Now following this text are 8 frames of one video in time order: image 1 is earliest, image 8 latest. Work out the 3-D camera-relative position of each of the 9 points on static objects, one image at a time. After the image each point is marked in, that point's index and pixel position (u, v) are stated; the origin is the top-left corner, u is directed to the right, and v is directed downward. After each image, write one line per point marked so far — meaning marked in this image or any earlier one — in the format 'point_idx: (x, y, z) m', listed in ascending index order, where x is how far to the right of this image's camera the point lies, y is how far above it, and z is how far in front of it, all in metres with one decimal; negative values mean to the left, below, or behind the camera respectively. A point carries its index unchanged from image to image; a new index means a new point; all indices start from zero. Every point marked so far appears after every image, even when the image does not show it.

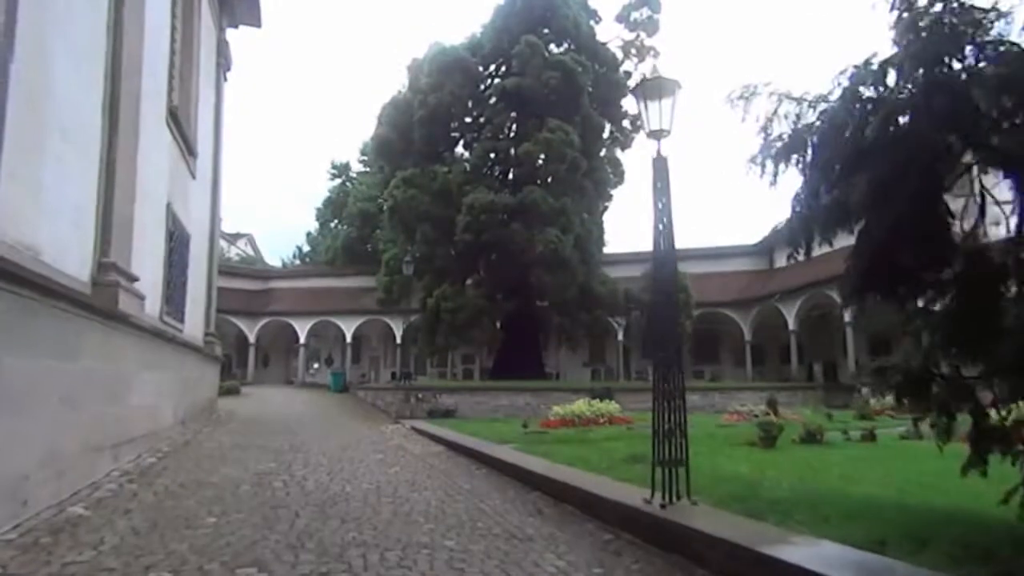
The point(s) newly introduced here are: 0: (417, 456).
0: (-1.9, -3.4, +11.8) m
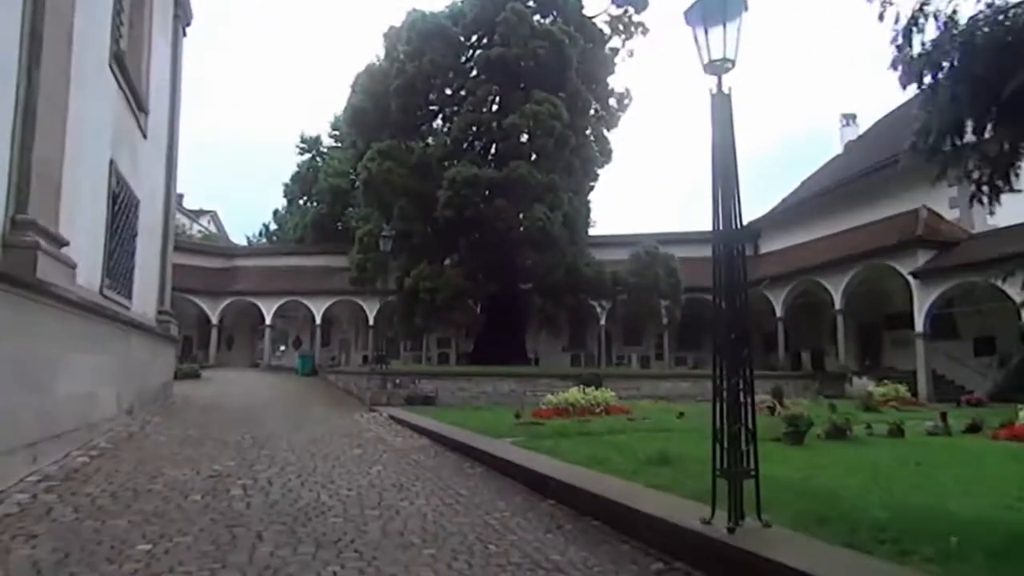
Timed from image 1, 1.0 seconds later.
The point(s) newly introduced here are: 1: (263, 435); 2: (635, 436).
0: (-2.0, -2.9, +10.4) m
1: (-4.7, -2.8, +10.9) m
2: (+2.3, -2.7, +10.5) m
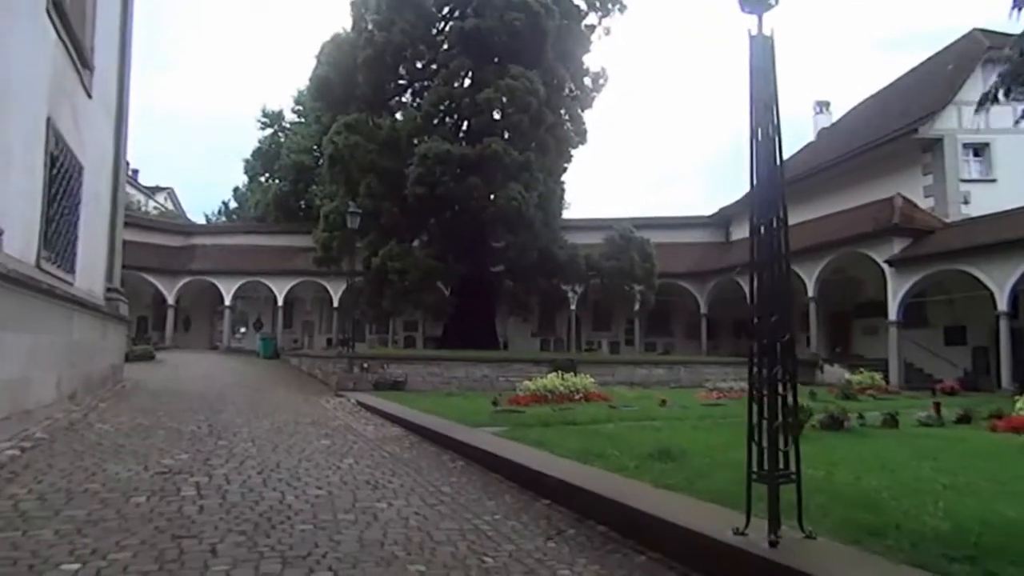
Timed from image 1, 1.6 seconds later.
0: (-2.3, -2.5, +9.6) m
1: (-5.0, -2.3, +10.0) m
2: (+1.9, -2.4, +10.0) m
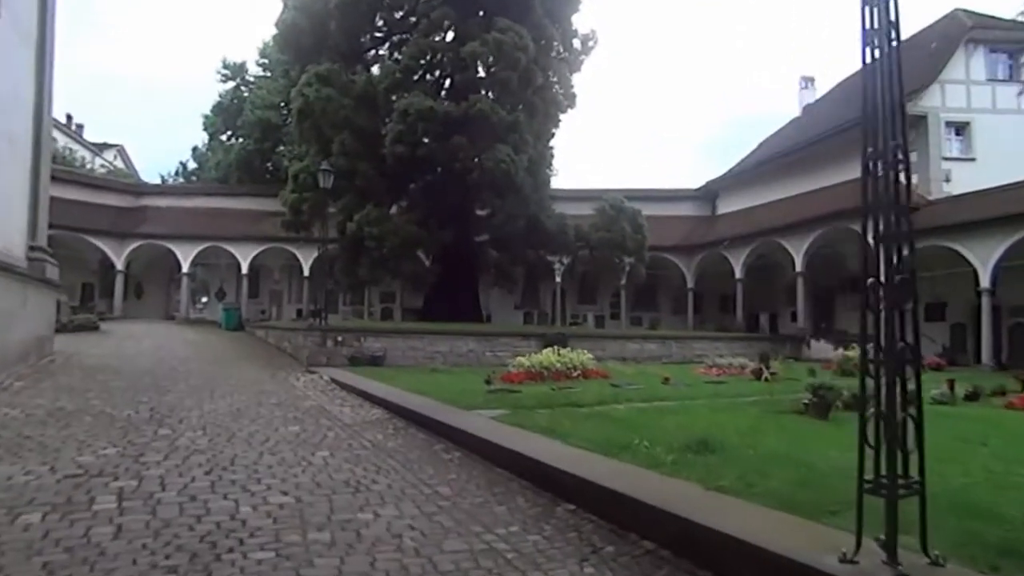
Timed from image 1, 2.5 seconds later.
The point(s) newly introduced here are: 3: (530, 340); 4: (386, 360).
0: (-2.3, -2.0, +8.3) m
1: (-5.0, -1.7, +8.5) m
2: (+1.9, -1.9, +8.8) m
3: (+0.6, -1.7, +19.1) m
4: (-3.7, -2.2, +17.2) m
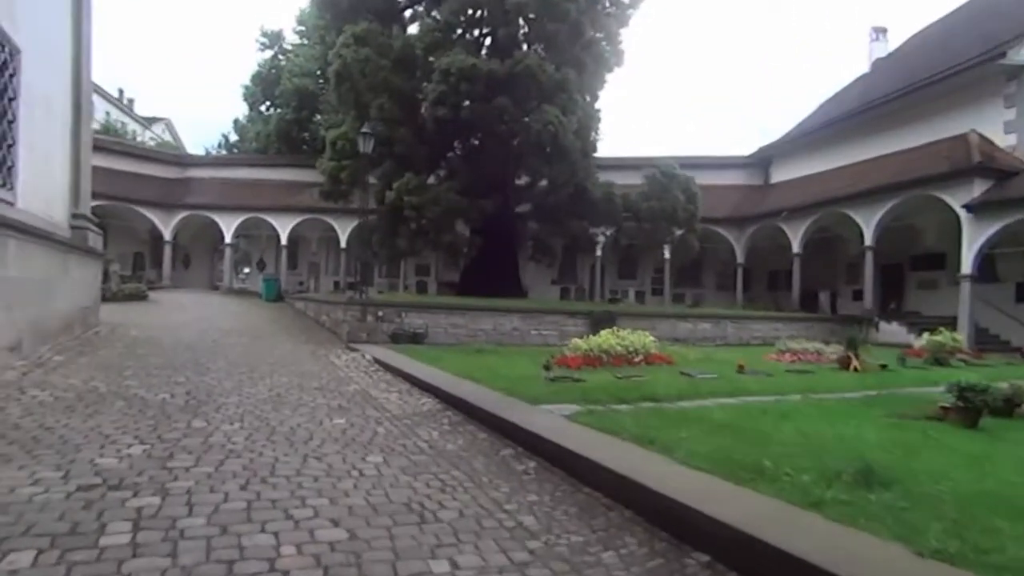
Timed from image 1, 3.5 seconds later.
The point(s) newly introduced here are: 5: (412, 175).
0: (-1.4, -1.7, +7.3) m
1: (-4.1, -1.4, +7.6) m
2: (+2.9, -1.6, +7.6) m
3: (+2.0, -1.0, +17.9) m
4: (-2.3, -1.4, +16.3) m
5: (-3.4, +3.9, +19.9) m
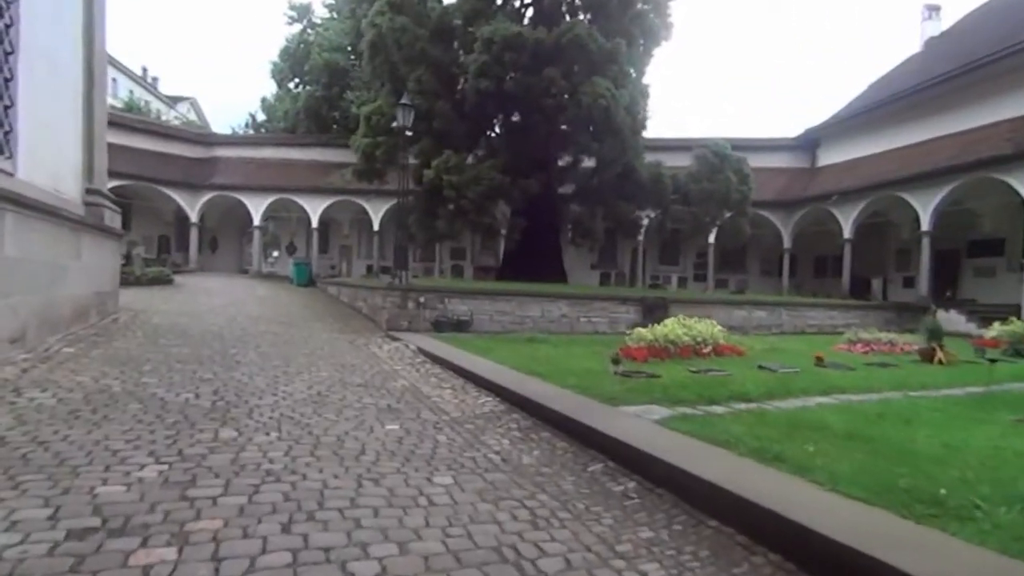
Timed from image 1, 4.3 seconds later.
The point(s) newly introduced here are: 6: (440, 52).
0: (-0.5, -1.5, +6.3) m
1: (-3.2, -1.2, +6.8) m
2: (+3.7, -1.4, +6.4) m
3: (+3.4, -0.5, +16.7) m
4: (-1.1, -1.0, +15.3) m
5: (-2.0, +4.4, +18.8) m
6: (-2.4, +7.8, +19.4) m
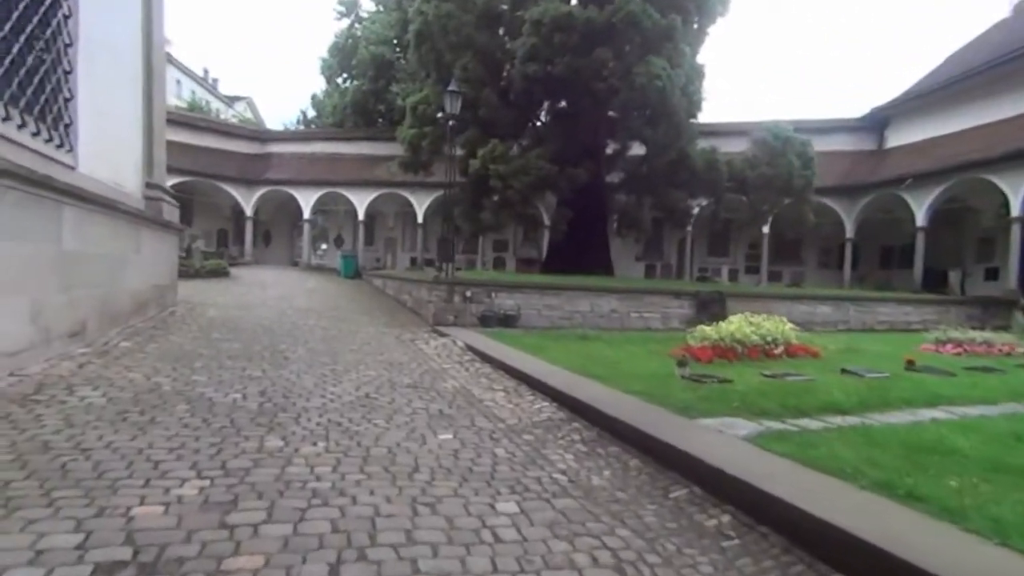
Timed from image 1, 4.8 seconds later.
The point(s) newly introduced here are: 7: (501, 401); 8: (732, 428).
0: (+0.1, -1.4, +5.7) m
1: (-2.5, -1.1, +6.4) m
2: (+4.3, -1.4, +5.5) m
3: (+4.7, -0.3, +15.8) m
4: (+0.2, -0.8, +14.8) m
5: (-0.5, +4.6, +18.2) m
6: (-0.8, +8.1, +18.7) m
7: (-0.1, -1.4, +7.0) m
8: (+2.0, -1.3, +5.6) m
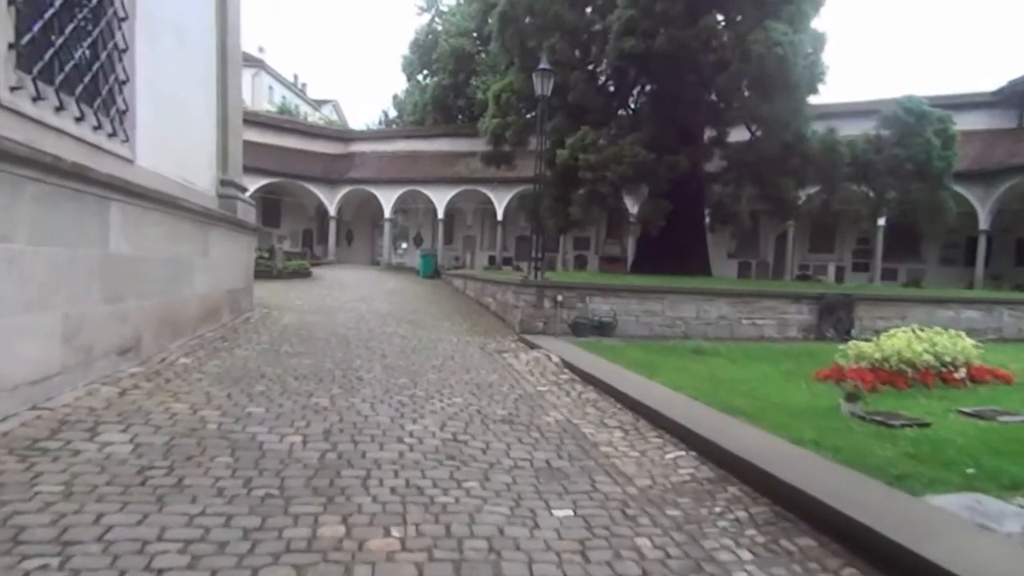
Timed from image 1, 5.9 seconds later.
0: (+1.1, -1.6, +4.1) m
1: (-1.4, -1.2, +5.1) m
2: (+5.3, -1.5, +3.4) m
3: (+7.0, -0.4, +13.6) m
4: (+2.3, -0.9, +13.1) m
5: (+2.2, +4.5, +16.6) m
6: (+1.9, +8.0, +17.1) m
7: (+1.0, -1.5, +5.4) m
8: (+3.0, -1.5, +3.8) m
